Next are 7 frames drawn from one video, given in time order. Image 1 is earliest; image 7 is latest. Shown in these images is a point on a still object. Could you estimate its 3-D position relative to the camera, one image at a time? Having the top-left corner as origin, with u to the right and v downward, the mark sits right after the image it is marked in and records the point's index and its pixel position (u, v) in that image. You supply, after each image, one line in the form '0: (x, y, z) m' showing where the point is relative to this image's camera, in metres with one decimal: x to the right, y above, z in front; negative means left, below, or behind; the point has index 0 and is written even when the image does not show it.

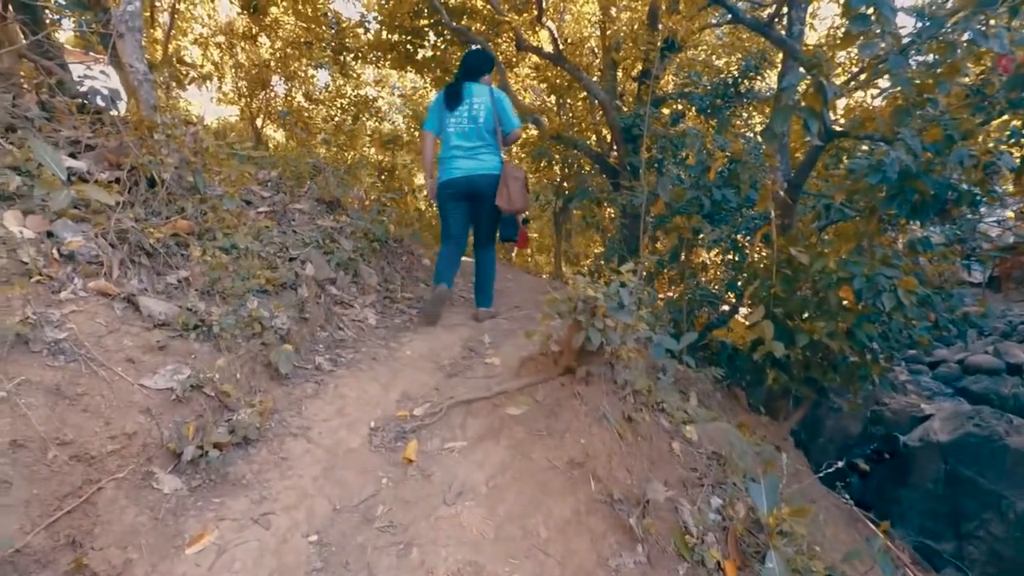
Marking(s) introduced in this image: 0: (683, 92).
0: (+2.5, +2.9, +8.5) m
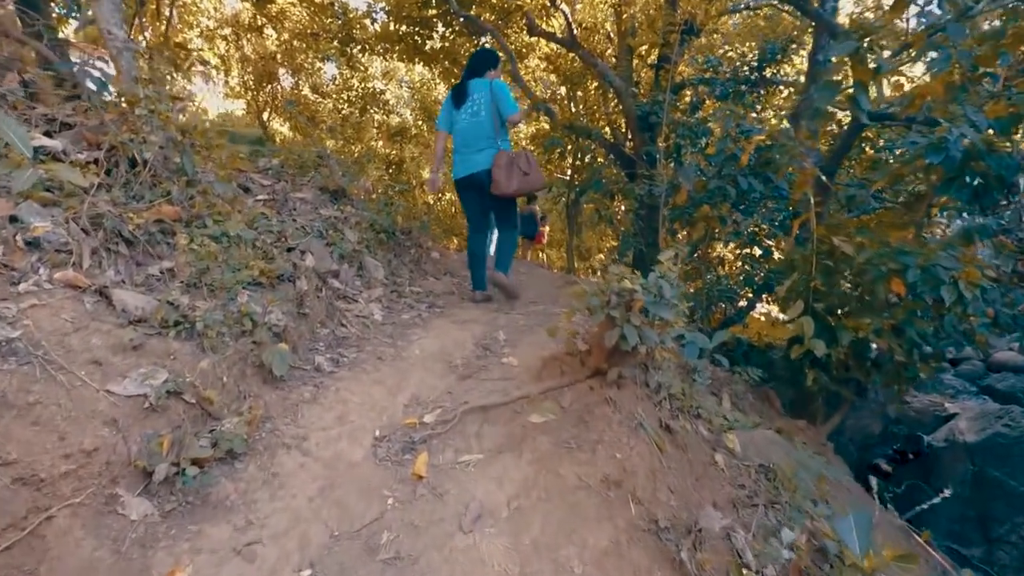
0: (+2.7, +3.0, +8.1) m
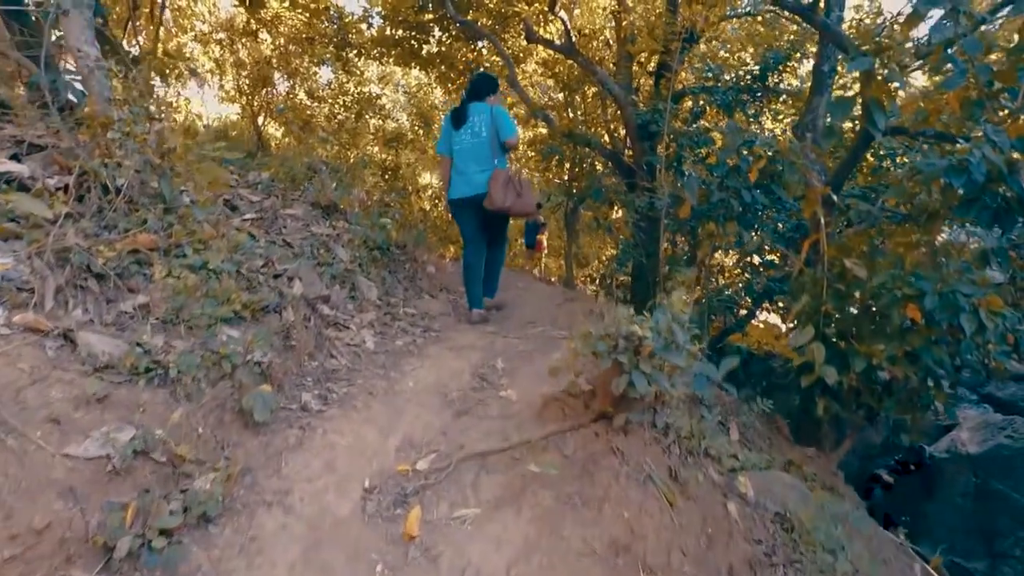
0: (+2.7, +2.8, +7.9) m
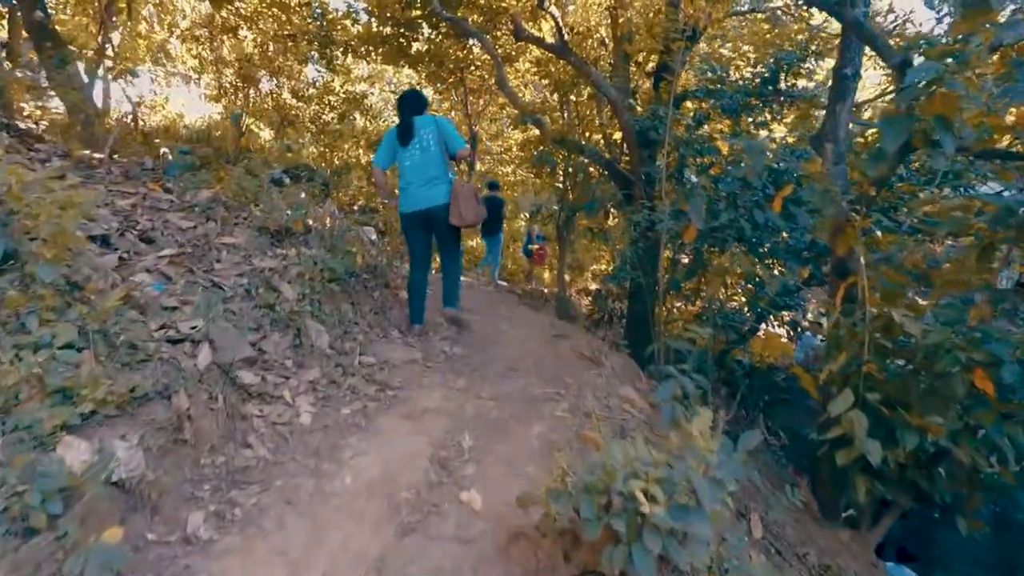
0: (+2.5, +2.5, +7.0) m
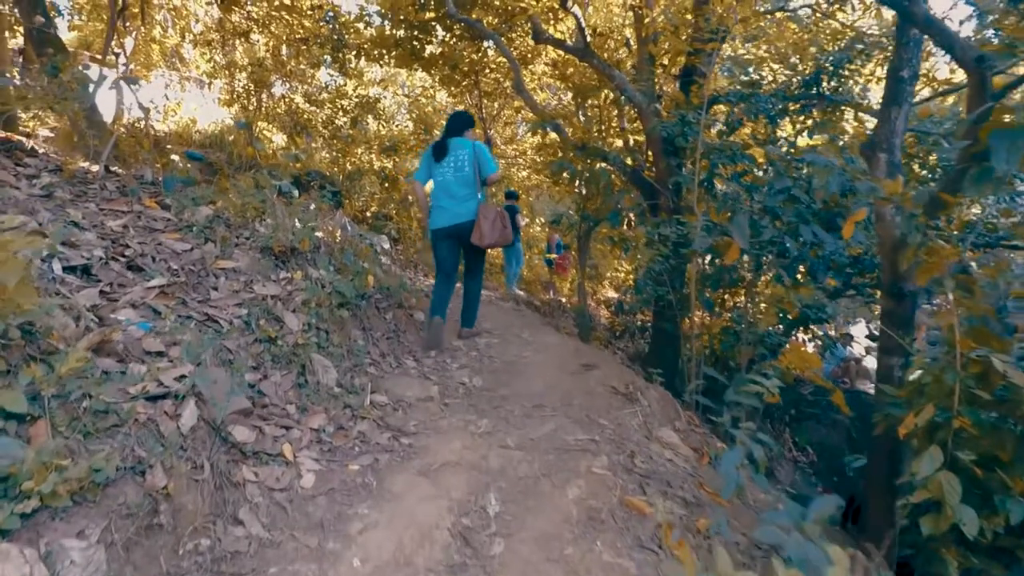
0: (+2.7, +2.2, +6.5) m
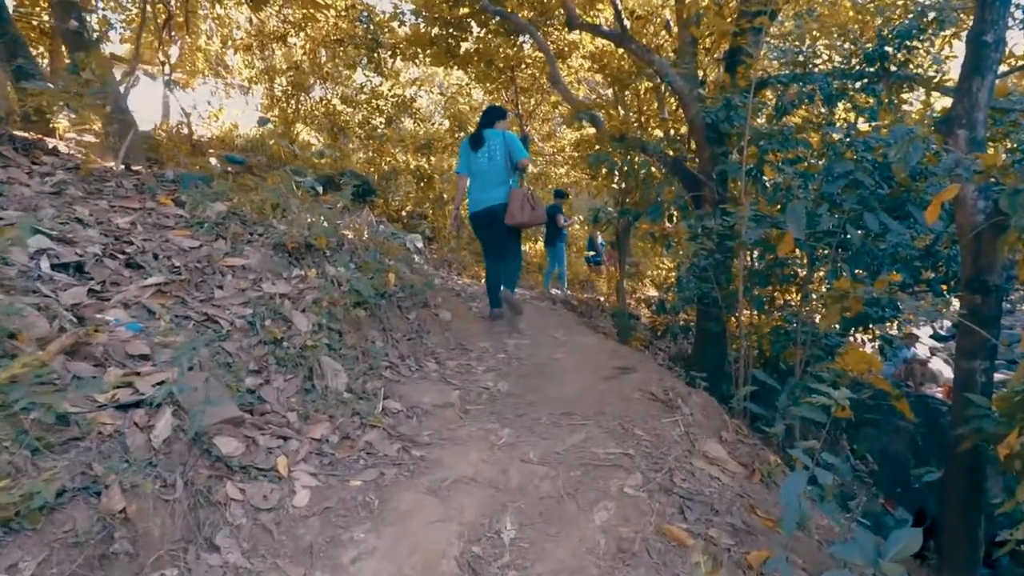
0: (+3.0, +2.3, +5.9) m
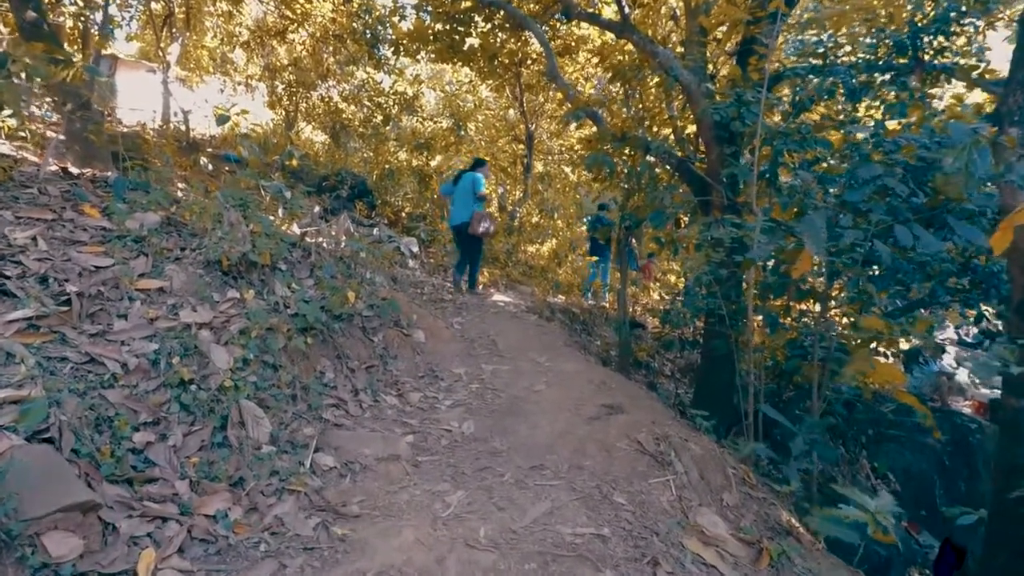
0: (+2.8, +2.1, +5.2) m
